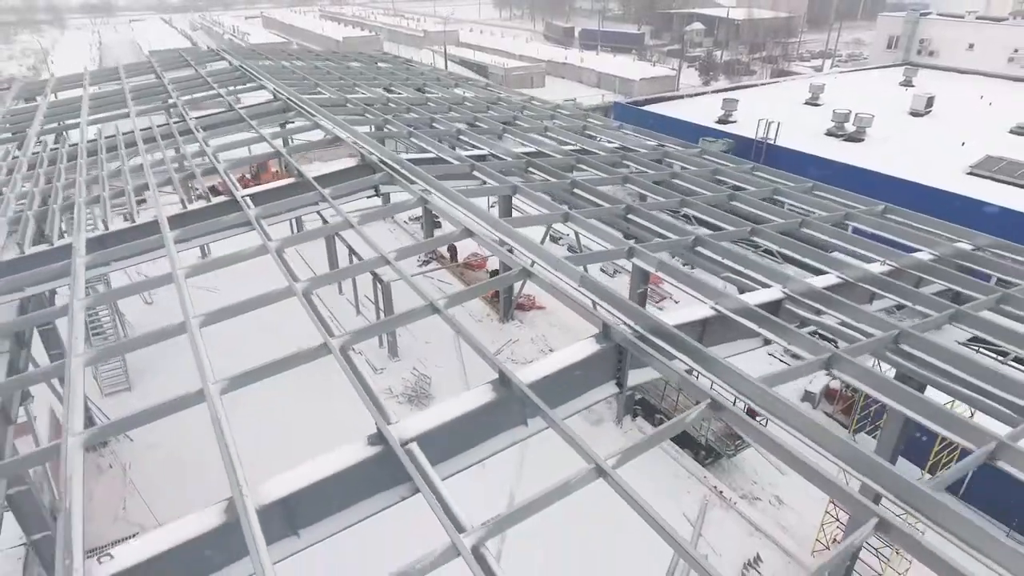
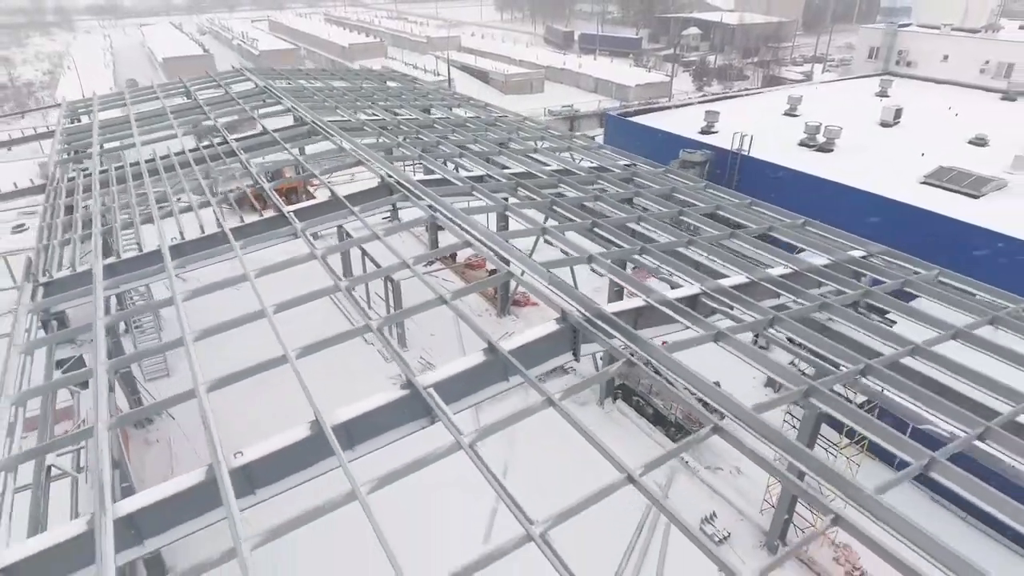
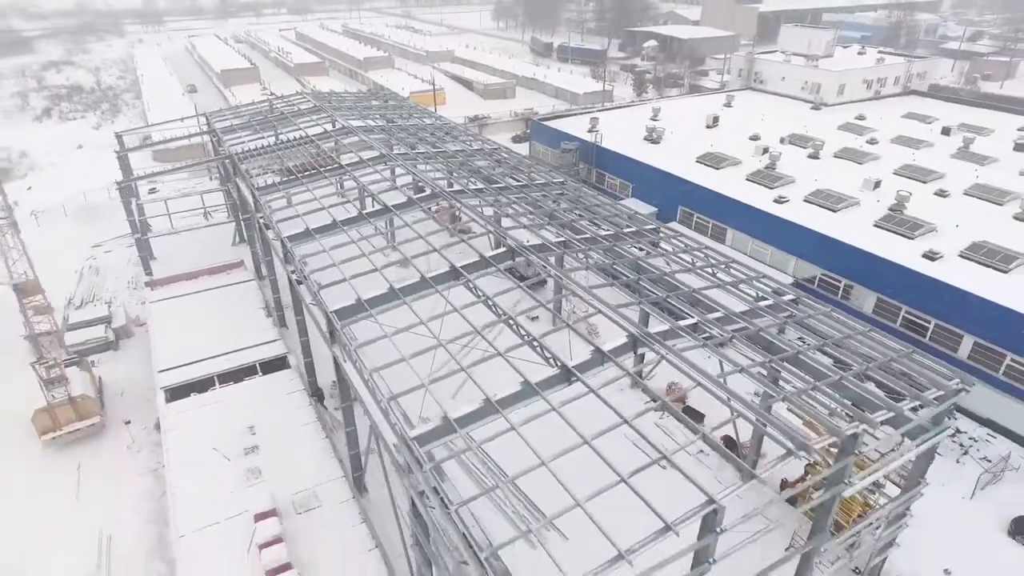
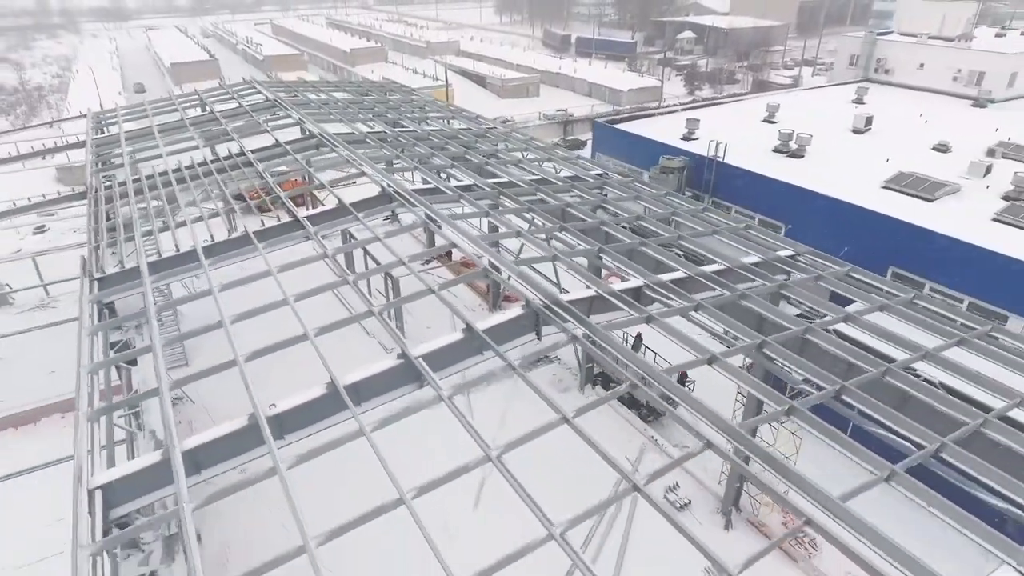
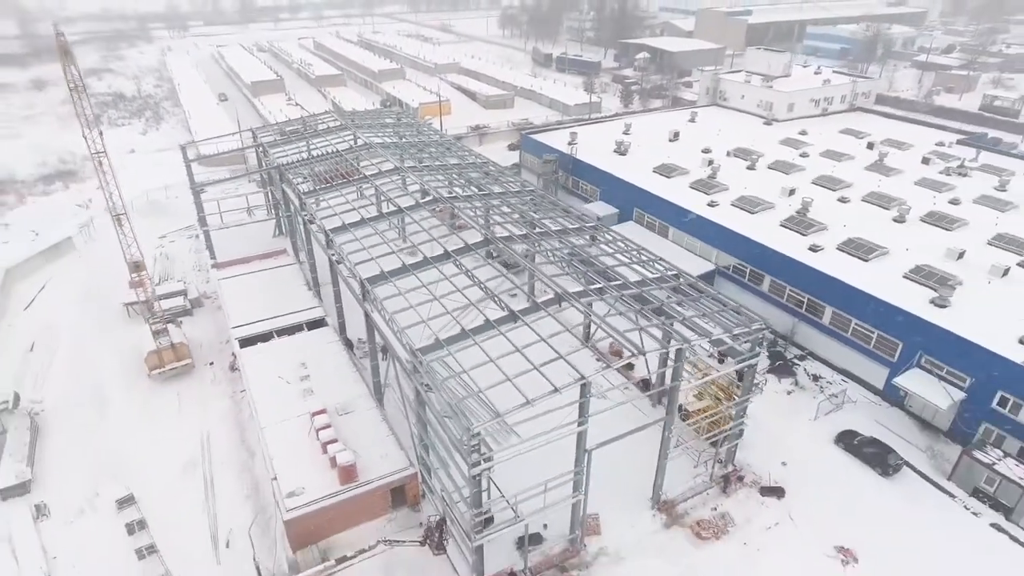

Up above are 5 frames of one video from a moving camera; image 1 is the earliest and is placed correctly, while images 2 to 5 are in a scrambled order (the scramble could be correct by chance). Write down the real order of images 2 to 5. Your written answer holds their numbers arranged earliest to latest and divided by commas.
2, 4, 3, 5
